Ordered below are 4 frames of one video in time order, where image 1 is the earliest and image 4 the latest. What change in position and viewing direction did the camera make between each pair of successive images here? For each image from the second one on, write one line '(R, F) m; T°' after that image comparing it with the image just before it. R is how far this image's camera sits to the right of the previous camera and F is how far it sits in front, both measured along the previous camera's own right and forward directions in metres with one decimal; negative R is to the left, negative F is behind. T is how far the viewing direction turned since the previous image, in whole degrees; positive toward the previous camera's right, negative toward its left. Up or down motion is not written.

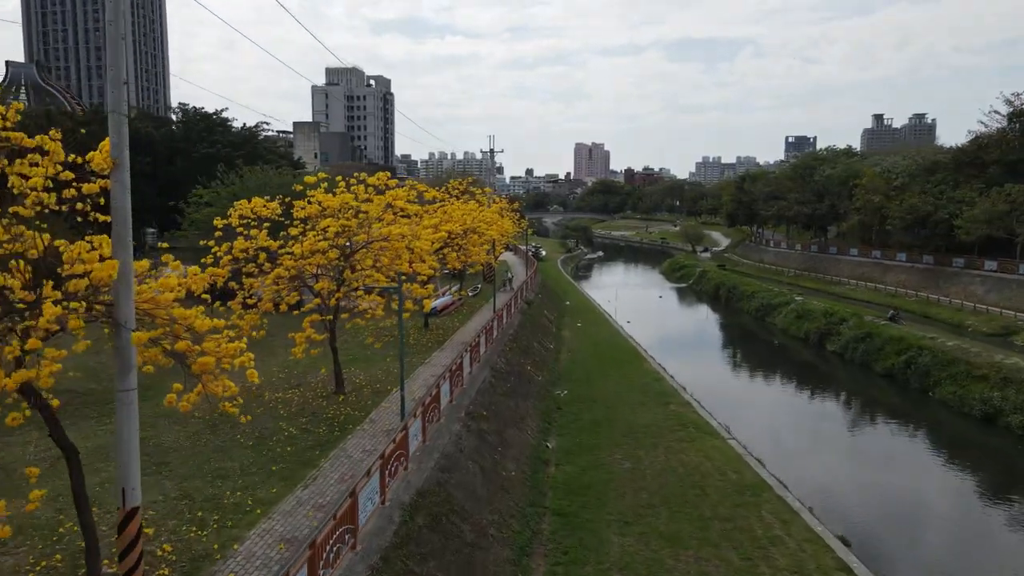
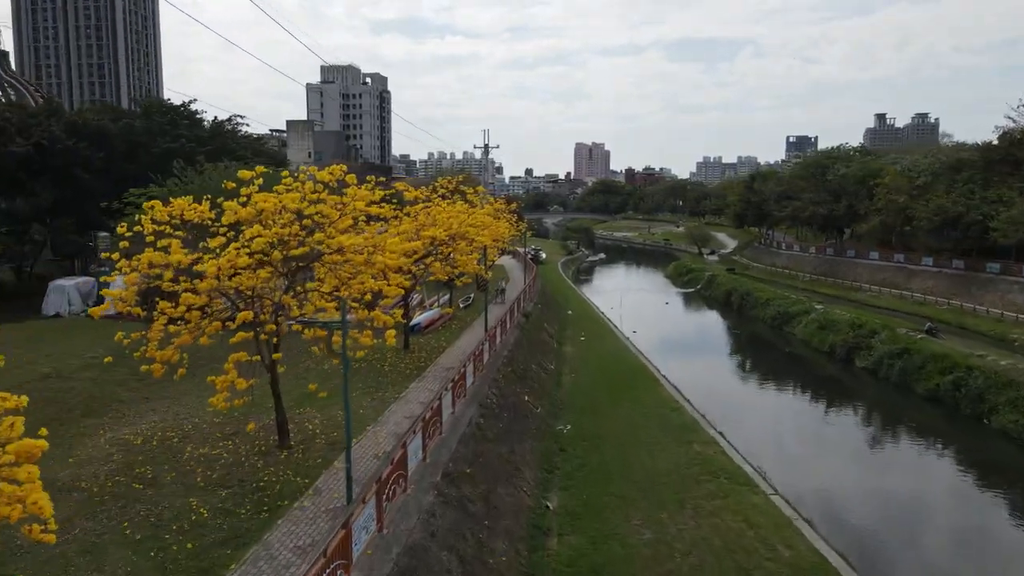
(+0.2, +3.3) m; 0°
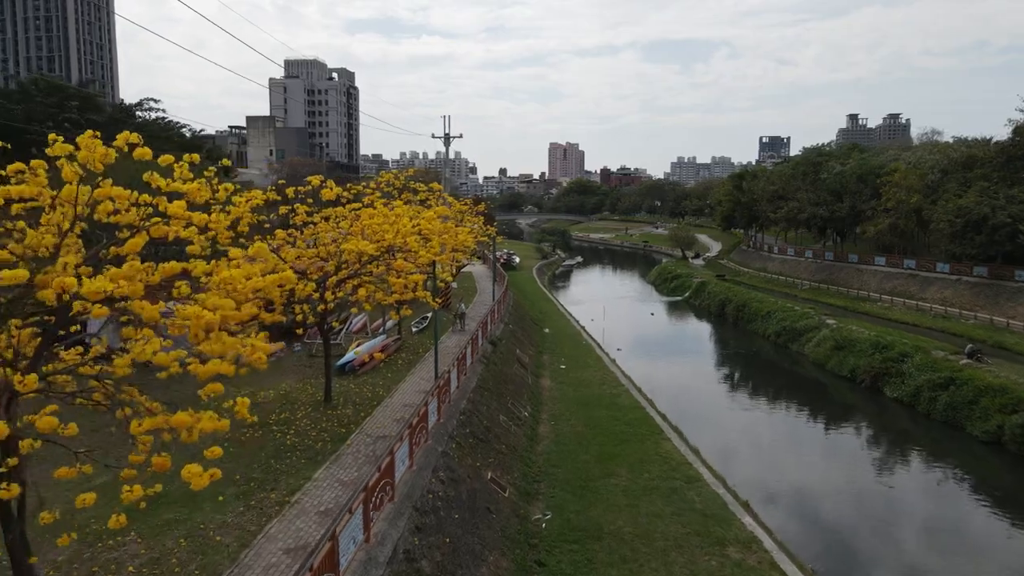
(+0.3, +5.4) m; +2°
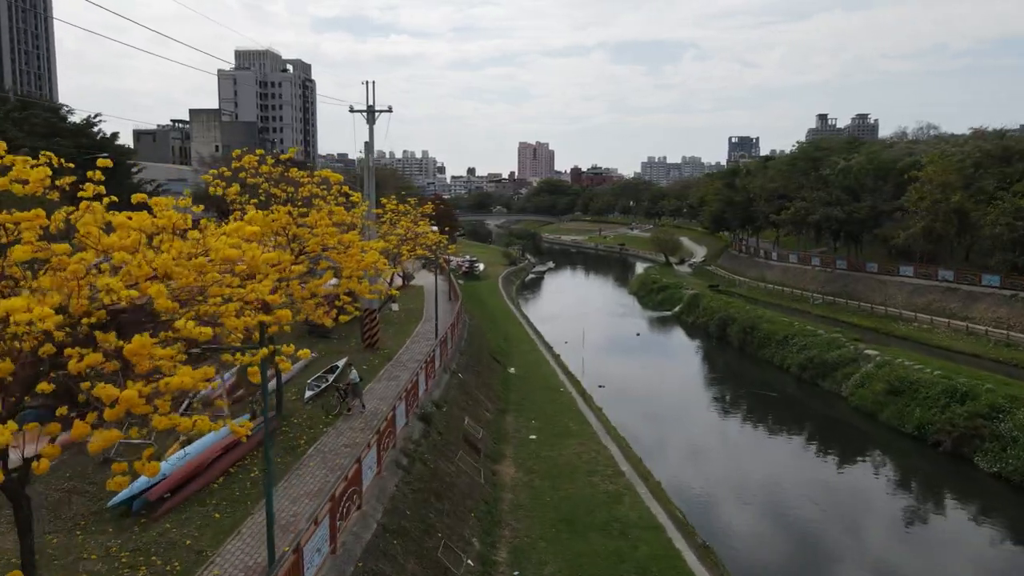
(+0.6, +7.9) m; +2°
